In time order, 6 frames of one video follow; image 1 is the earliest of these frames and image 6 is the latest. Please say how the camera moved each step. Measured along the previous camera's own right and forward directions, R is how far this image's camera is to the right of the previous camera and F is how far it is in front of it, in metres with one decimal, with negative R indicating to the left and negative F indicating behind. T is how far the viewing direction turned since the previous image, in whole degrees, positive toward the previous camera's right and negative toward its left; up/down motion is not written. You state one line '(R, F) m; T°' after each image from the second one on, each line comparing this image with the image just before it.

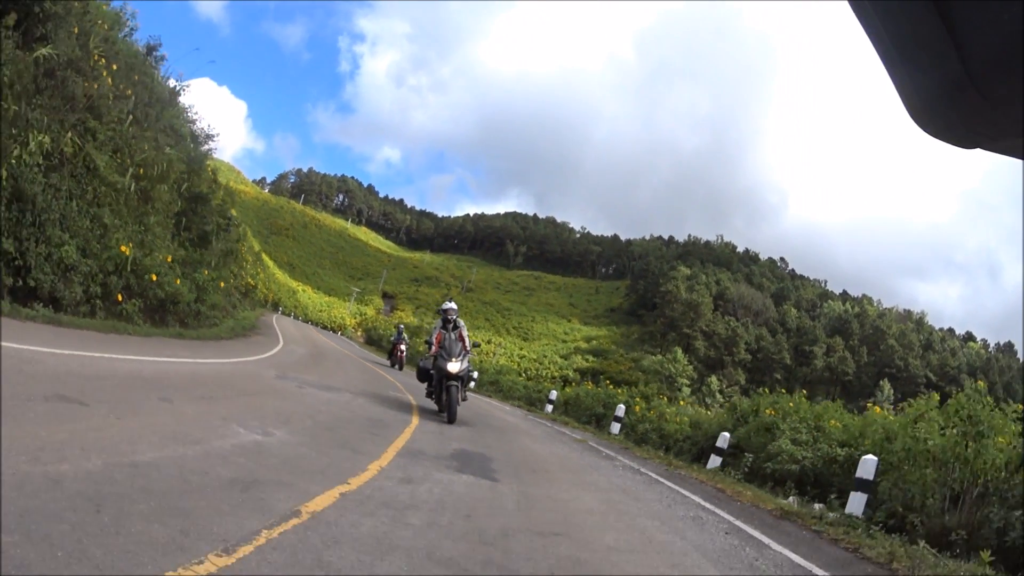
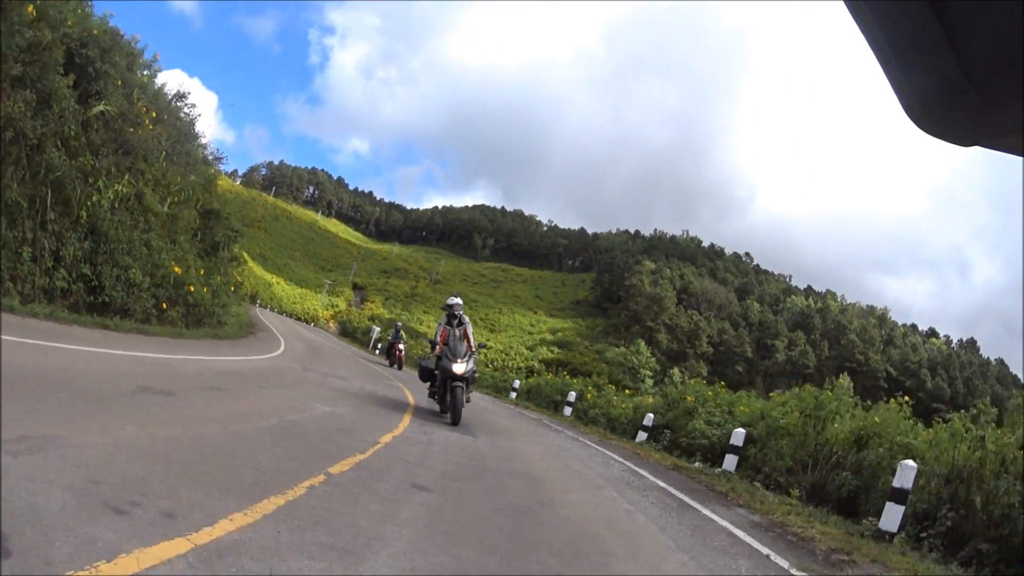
(-0.1, -0.3) m; +2°
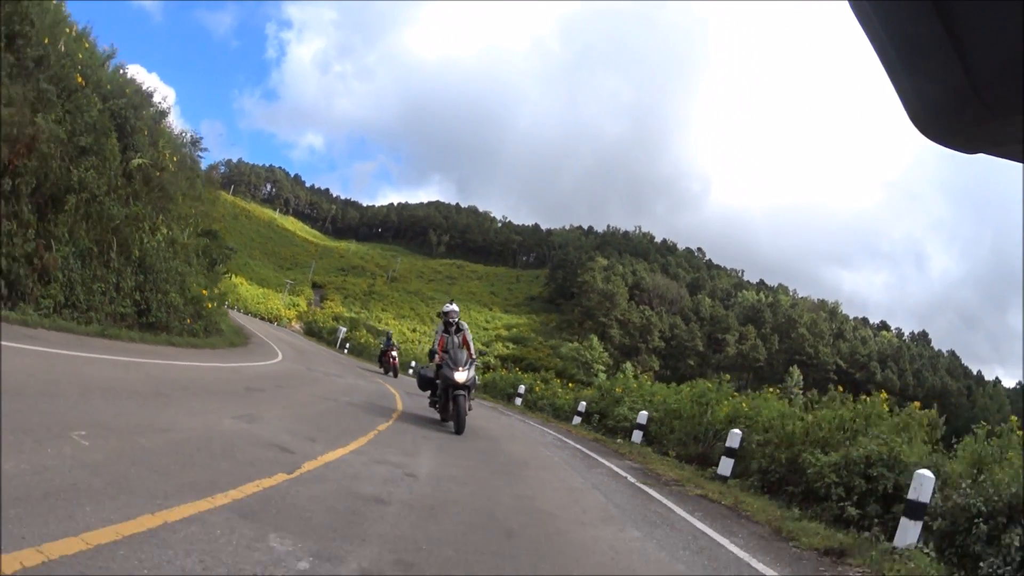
(-0.2, -0.2) m; +3°
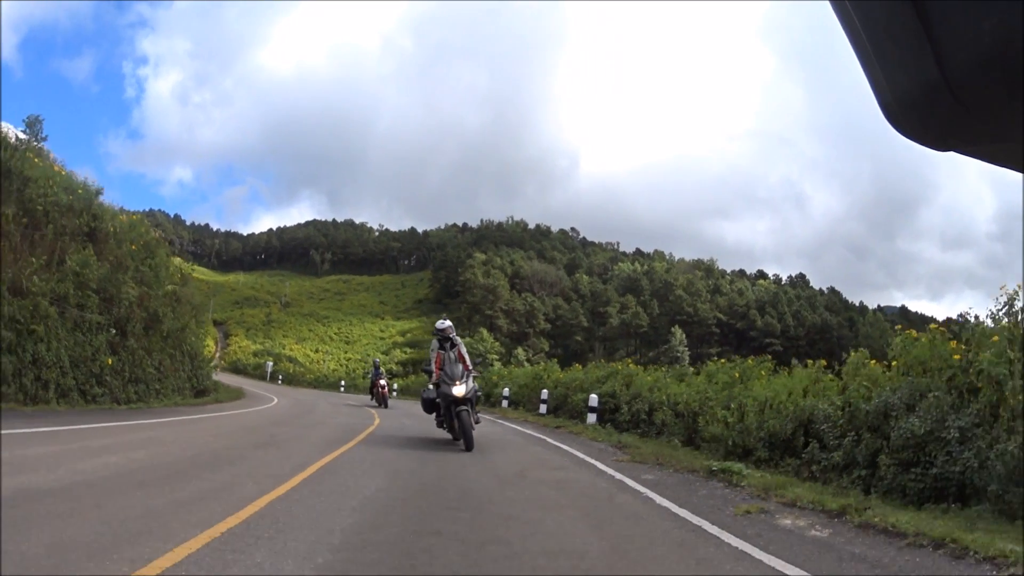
(-0.8, -0.5) m; +9°
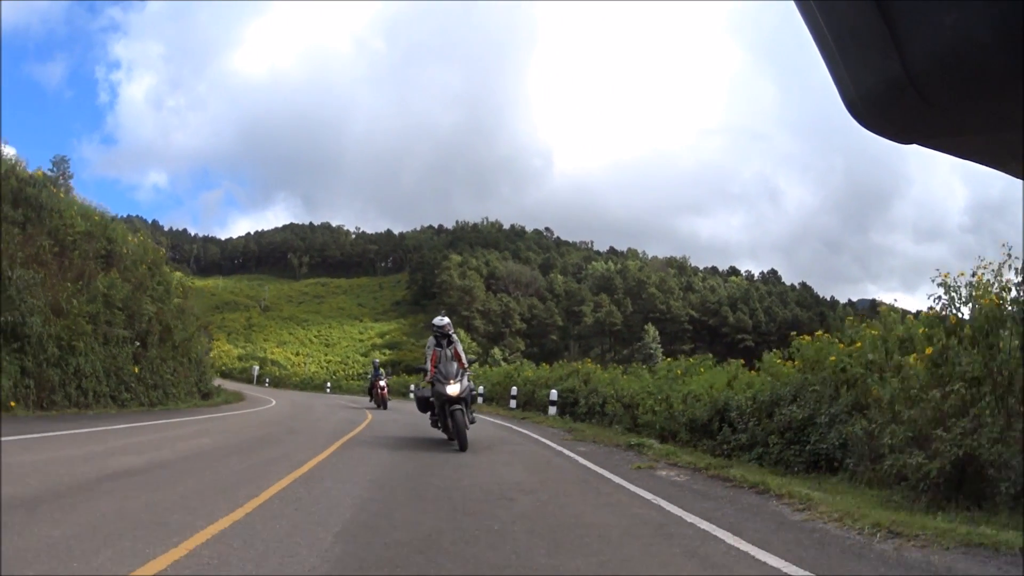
(-0.3, -0.2) m; +2°
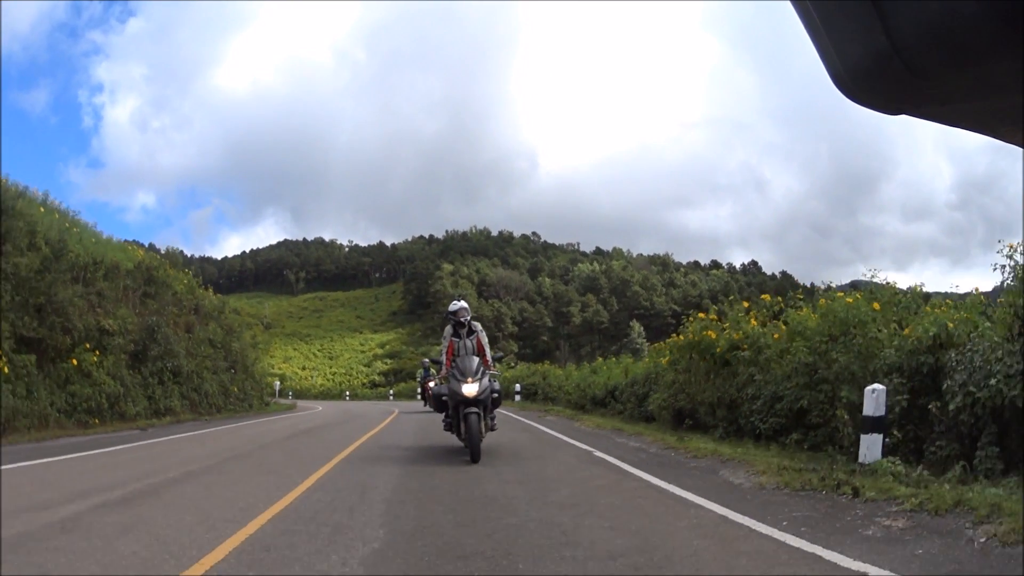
(-0.5, -0.4) m; +1°
